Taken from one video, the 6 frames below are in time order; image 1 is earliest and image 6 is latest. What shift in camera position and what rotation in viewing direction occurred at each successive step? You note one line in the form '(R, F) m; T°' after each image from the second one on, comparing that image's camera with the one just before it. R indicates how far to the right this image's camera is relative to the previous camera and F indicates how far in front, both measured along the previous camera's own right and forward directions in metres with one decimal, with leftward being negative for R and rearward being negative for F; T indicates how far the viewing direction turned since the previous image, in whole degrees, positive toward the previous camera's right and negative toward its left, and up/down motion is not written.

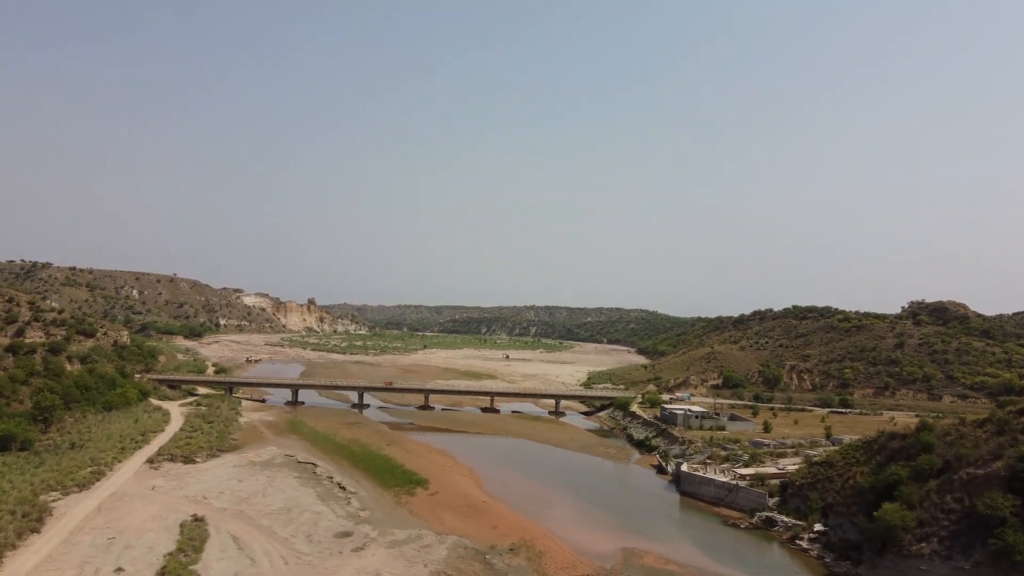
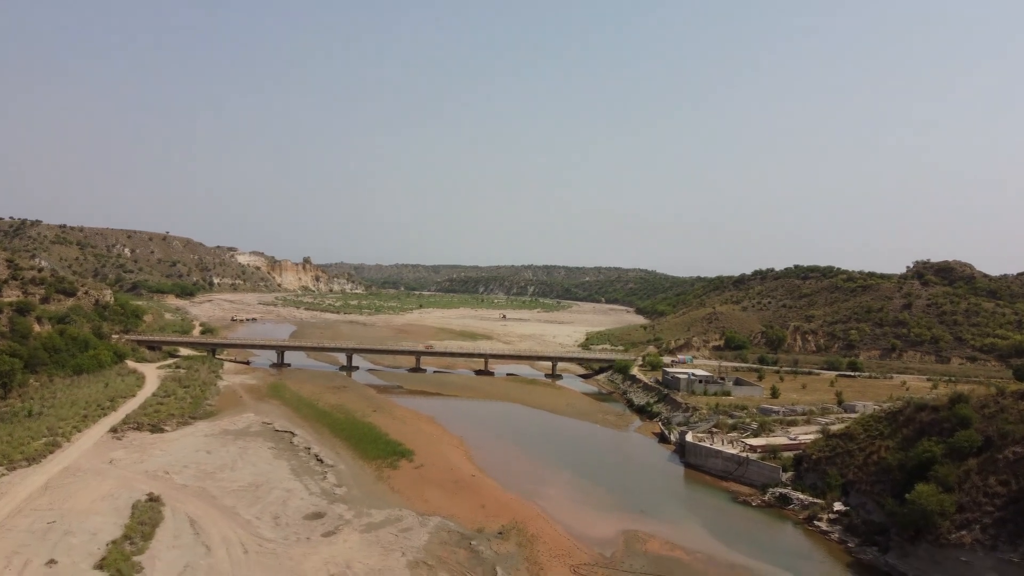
(+0.2, +2.4) m; 0°
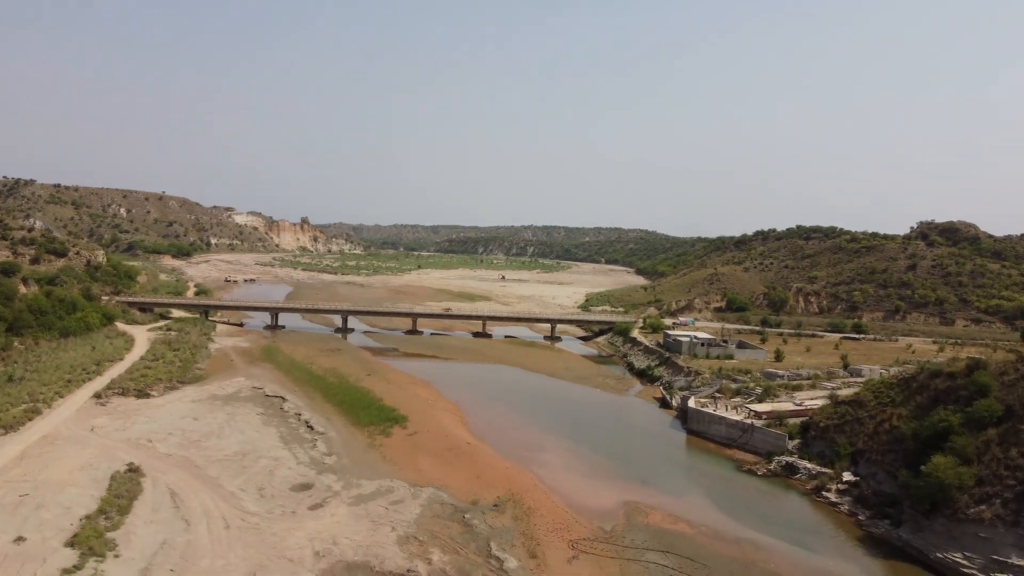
(+0.1, +1.0) m; 0°
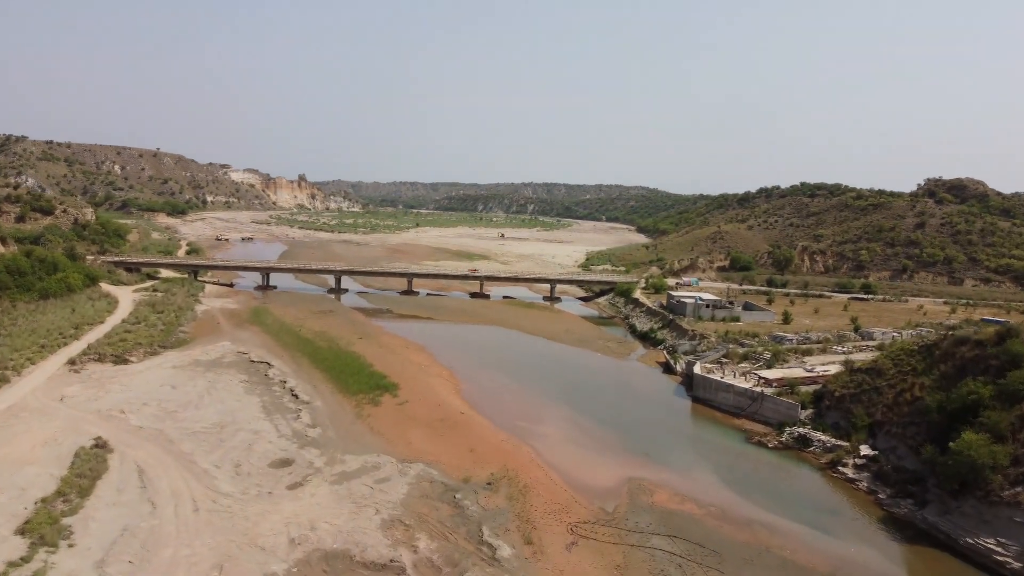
(+0.1, +1.5) m; 0°
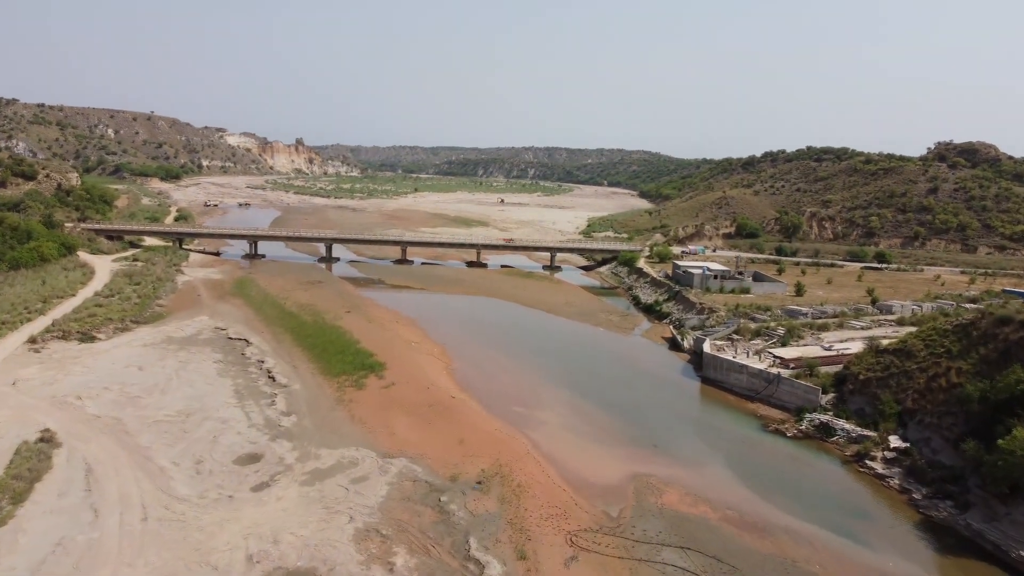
(+0.2, +1.9) m; 0°
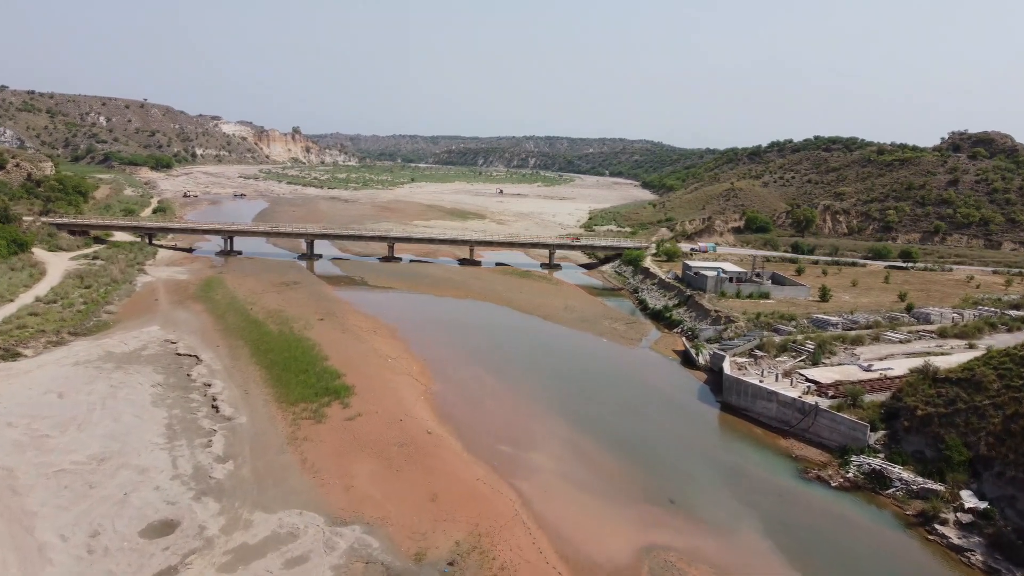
(+0.3, +3.3) m; 0°
